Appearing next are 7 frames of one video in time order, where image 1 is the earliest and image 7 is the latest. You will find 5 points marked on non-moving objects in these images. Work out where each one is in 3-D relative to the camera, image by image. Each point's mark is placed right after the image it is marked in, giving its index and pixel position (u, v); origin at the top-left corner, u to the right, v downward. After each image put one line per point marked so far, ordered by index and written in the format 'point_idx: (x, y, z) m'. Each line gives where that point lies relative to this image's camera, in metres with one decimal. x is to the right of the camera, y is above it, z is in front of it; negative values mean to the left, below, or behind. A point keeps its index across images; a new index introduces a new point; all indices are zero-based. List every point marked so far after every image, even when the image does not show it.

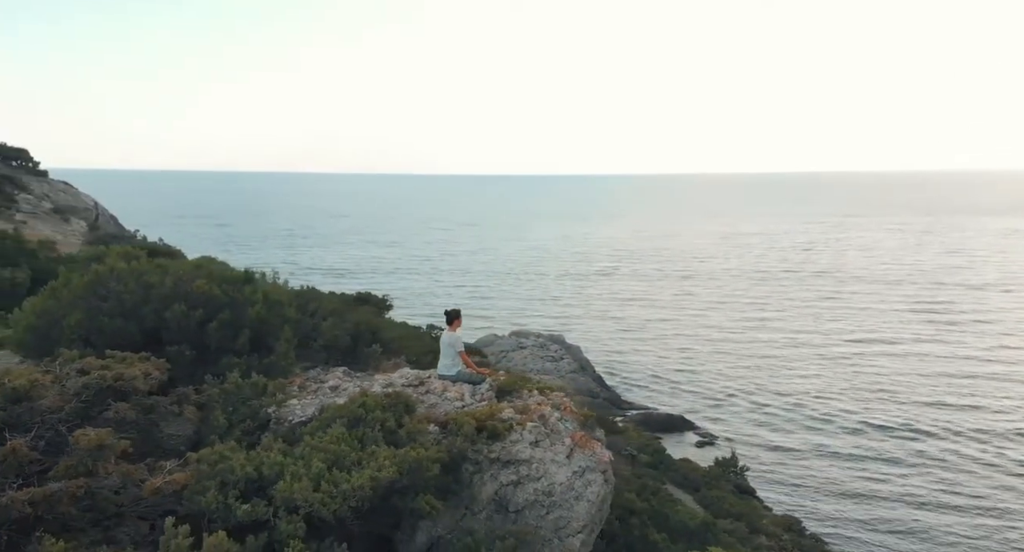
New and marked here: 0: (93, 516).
0: (-3.3, -1.9, +5.9) m
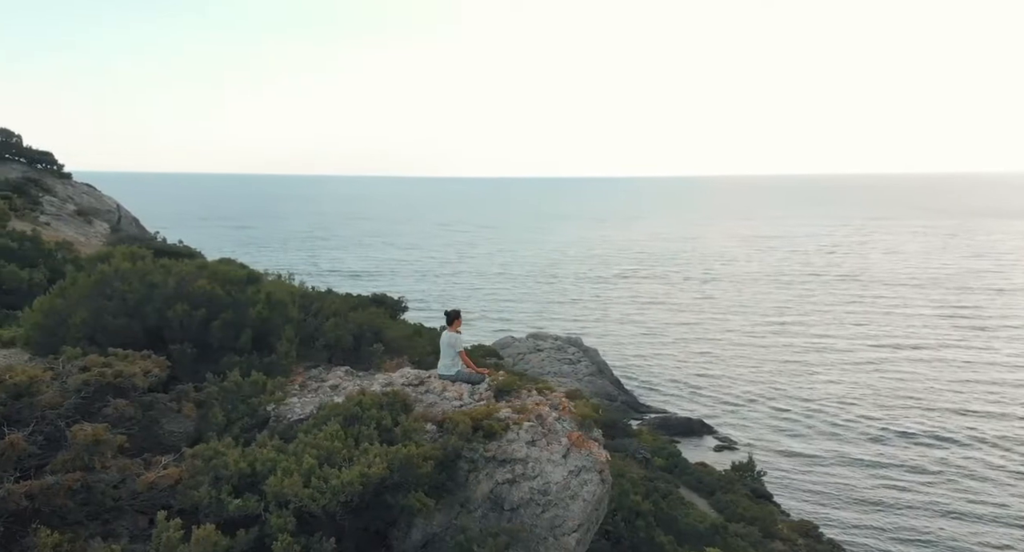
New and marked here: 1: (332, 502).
0: (-3.4, -1.9, +6.1) m
1: (-1.5, -1.8, +6.1) m
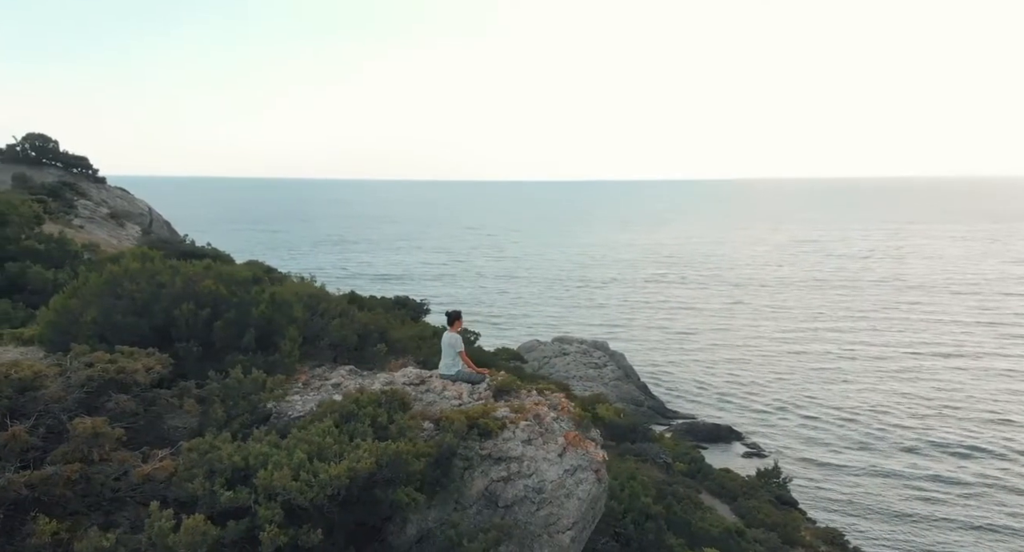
0: (-3.6, -1.9, +6.3) m
1: (-1.6, -1.8, +6.3) m
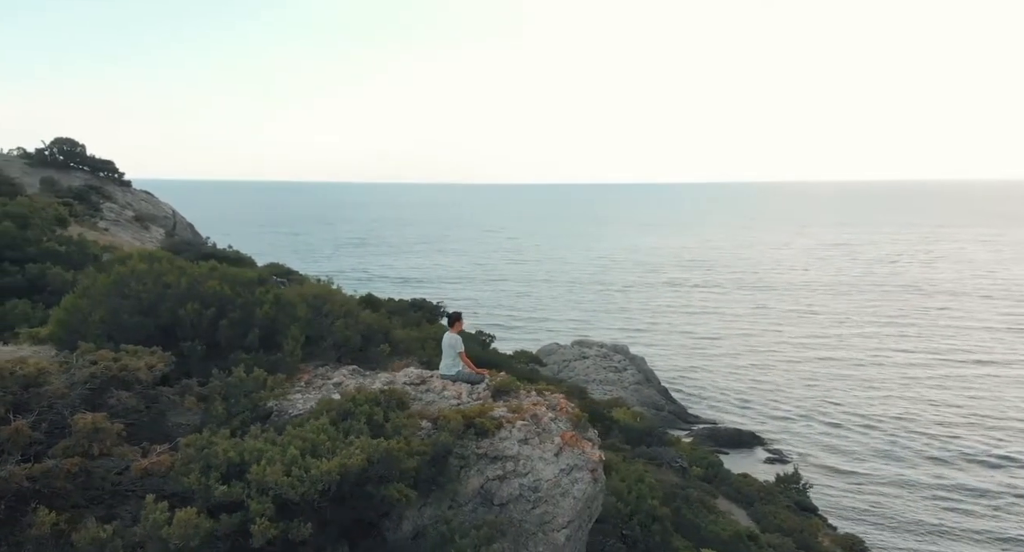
0: (-3.7, -1.9, +6.5) m
1: (-1.7, -1.8, +6.4) m
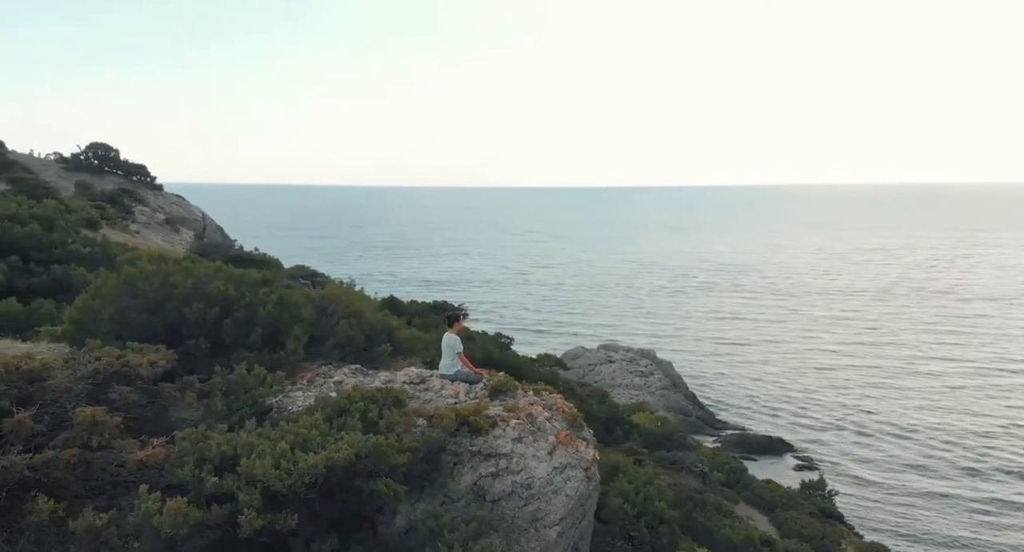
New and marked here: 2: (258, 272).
0: (-3.8, -1.9, +6.8) m
1: (-1.9, -1.8, +6.6) m
2: (-4.6, +0.1, +13.4) m
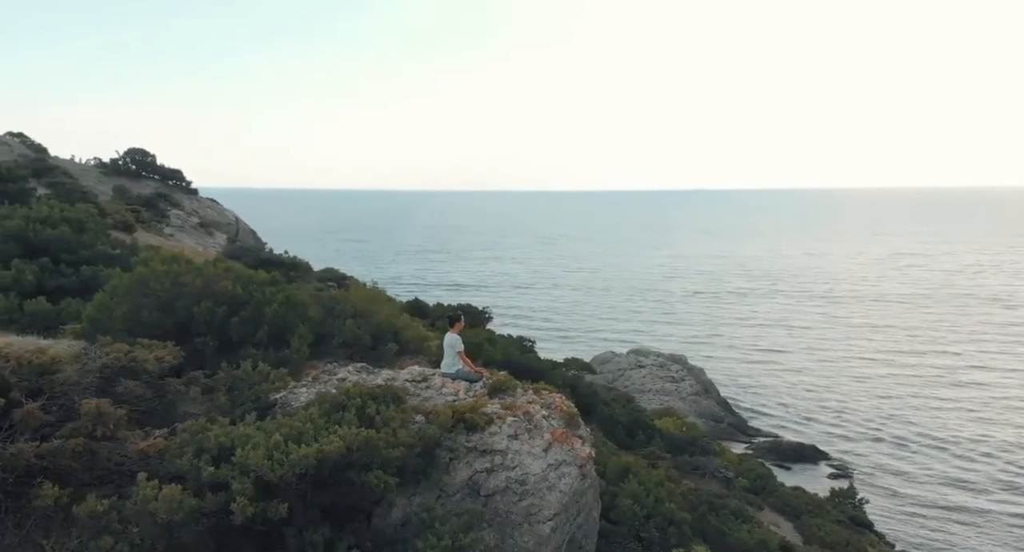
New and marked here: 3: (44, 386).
0: (-4.0, -1.9, +7.1) m
1: (-2.0, -1.8, +6.9) m
2: (-4.5, +0.1, +13.8) m
3: (-4.8, -1.1, +7.6) m
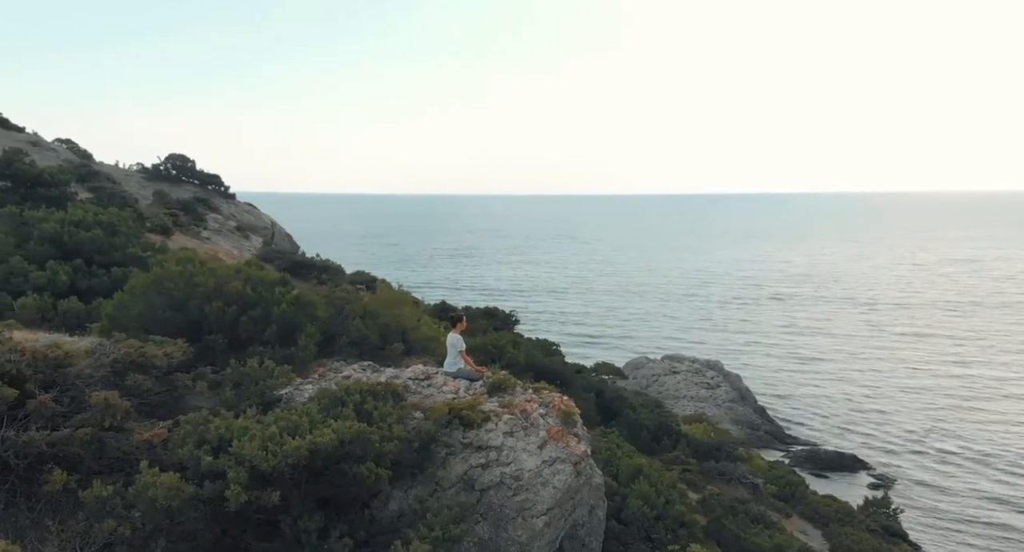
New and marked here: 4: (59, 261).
0: (-4.1, -1.9, +7.5) m
1: (-2.2, -1.8, +7.2) m
2: (-4.4, 0.0, +14.2) m
3: (-4.9, -1.1, +8.0) m
4: (-10.1, +0.3, +16.4) m
